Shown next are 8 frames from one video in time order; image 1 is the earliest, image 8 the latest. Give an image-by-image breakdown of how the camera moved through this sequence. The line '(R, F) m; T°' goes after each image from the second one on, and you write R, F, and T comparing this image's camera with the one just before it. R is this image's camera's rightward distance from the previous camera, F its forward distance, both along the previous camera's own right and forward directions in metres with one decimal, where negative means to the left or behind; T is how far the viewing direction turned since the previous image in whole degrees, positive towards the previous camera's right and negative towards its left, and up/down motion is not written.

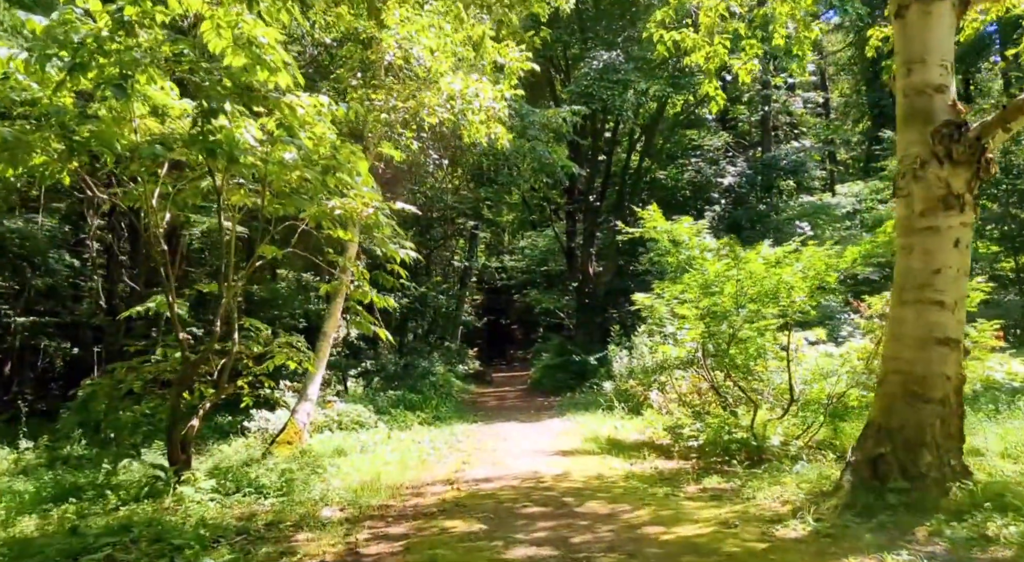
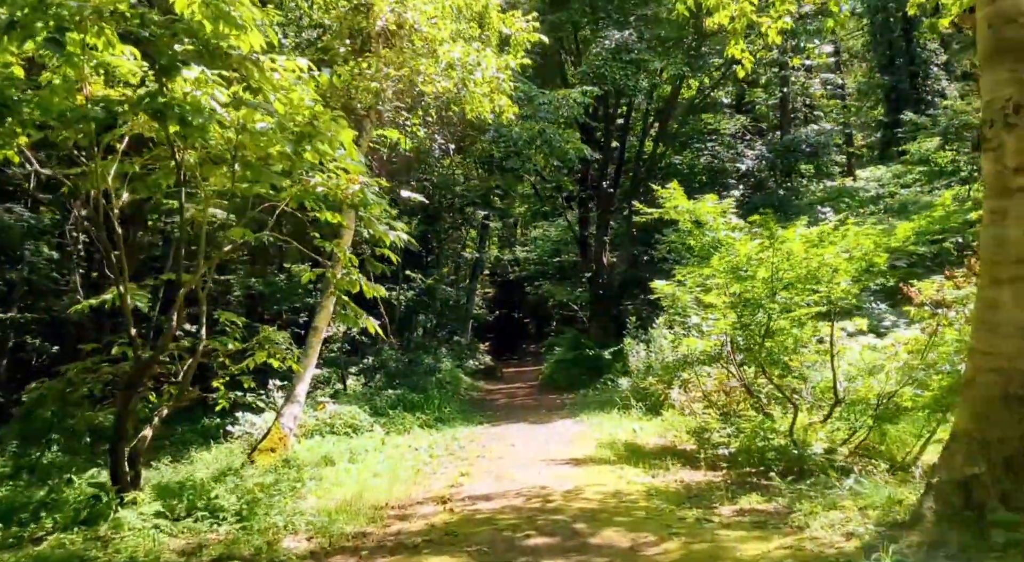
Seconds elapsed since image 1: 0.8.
(+0.1, +1.0) m; -1°
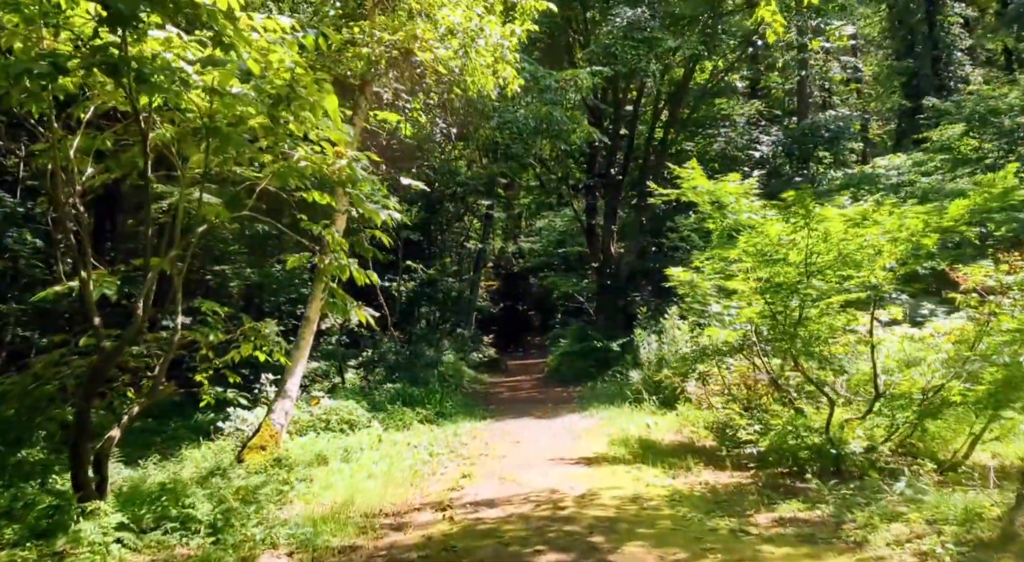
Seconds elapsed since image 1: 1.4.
(0.0, +0.7) m; 0°
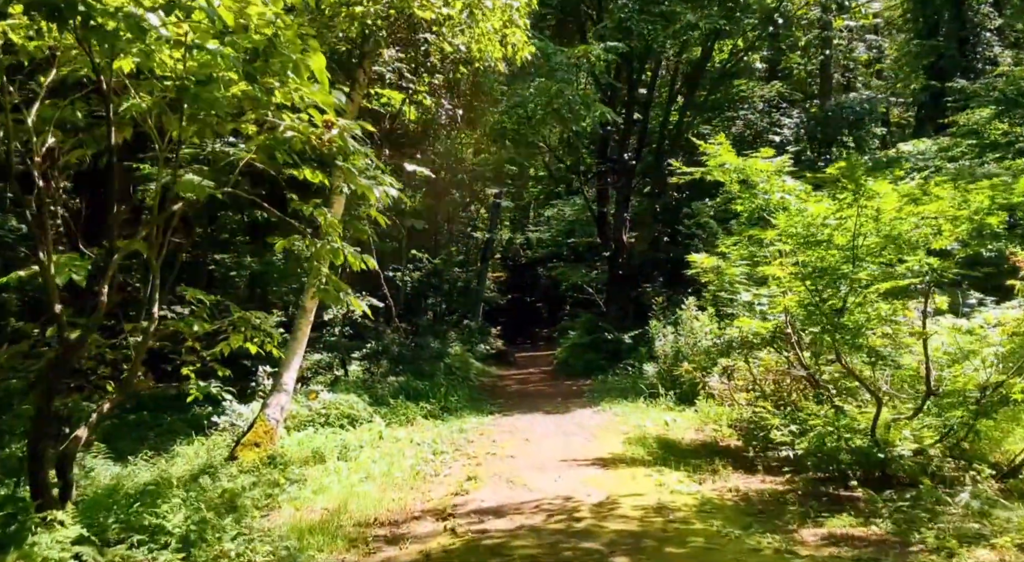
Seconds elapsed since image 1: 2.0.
(0.0, +0.6) m; -1°
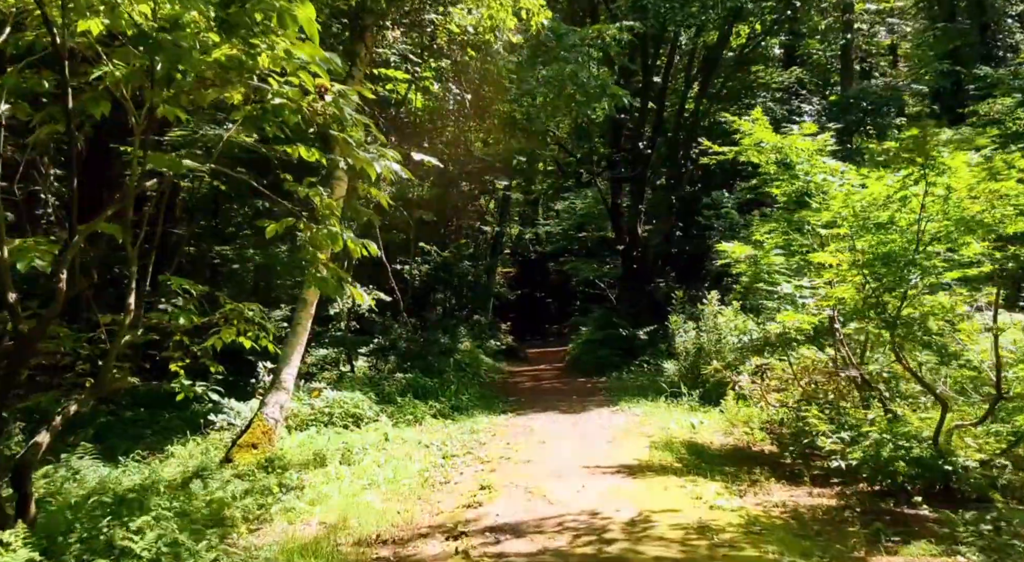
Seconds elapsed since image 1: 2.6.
(-0.1, +0.6) m; -1°
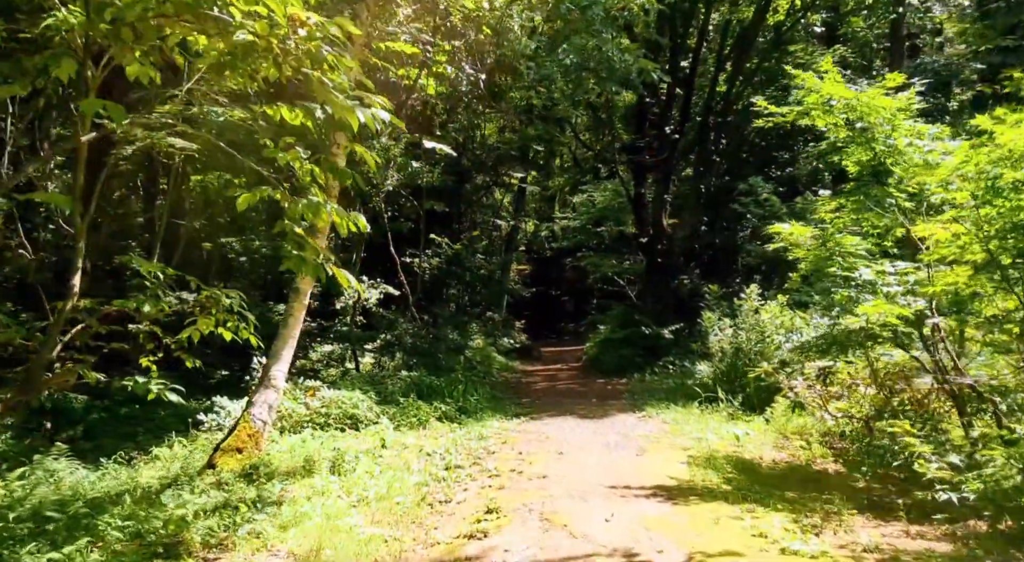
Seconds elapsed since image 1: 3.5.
(0.0, +1.1) m; -1°
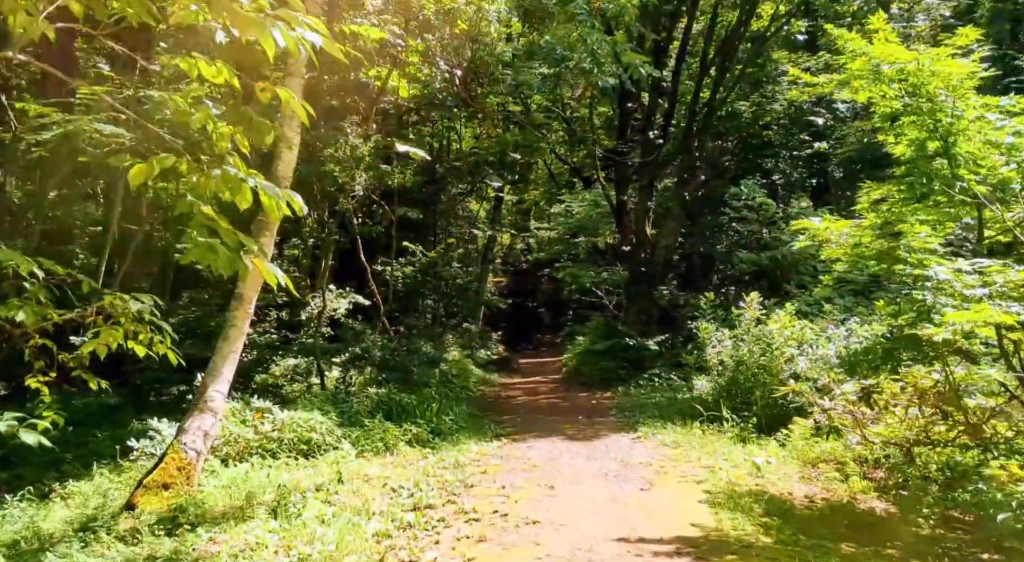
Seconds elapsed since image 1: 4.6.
(0.0, +1.2) m; +2°
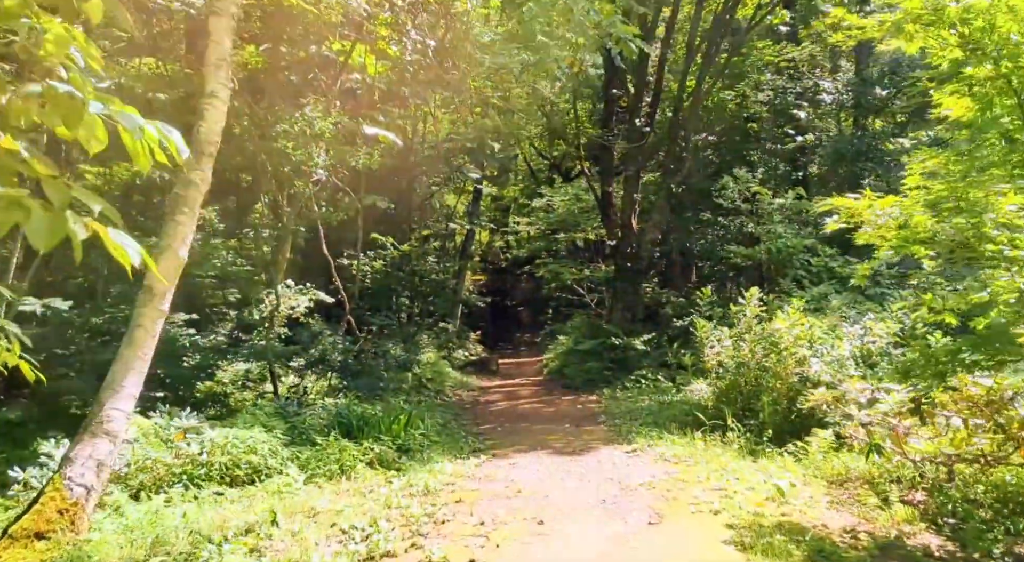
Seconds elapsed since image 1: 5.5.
(0.0, +1.3) m; +2°
